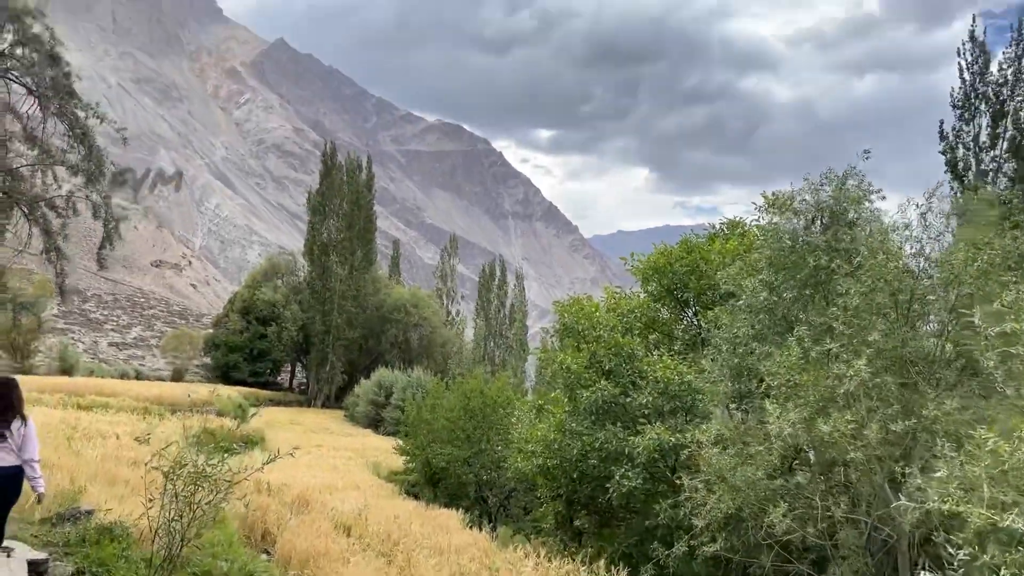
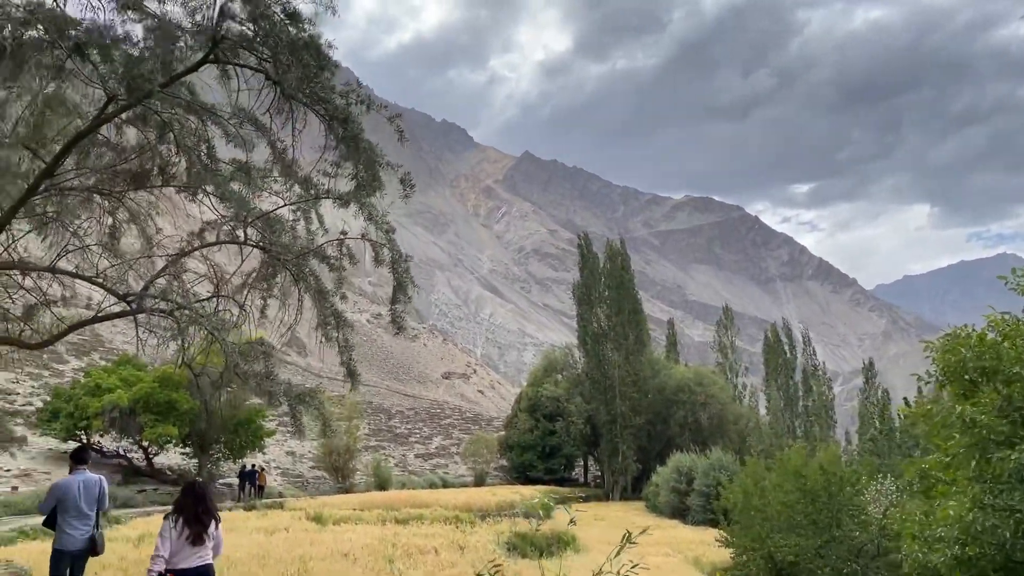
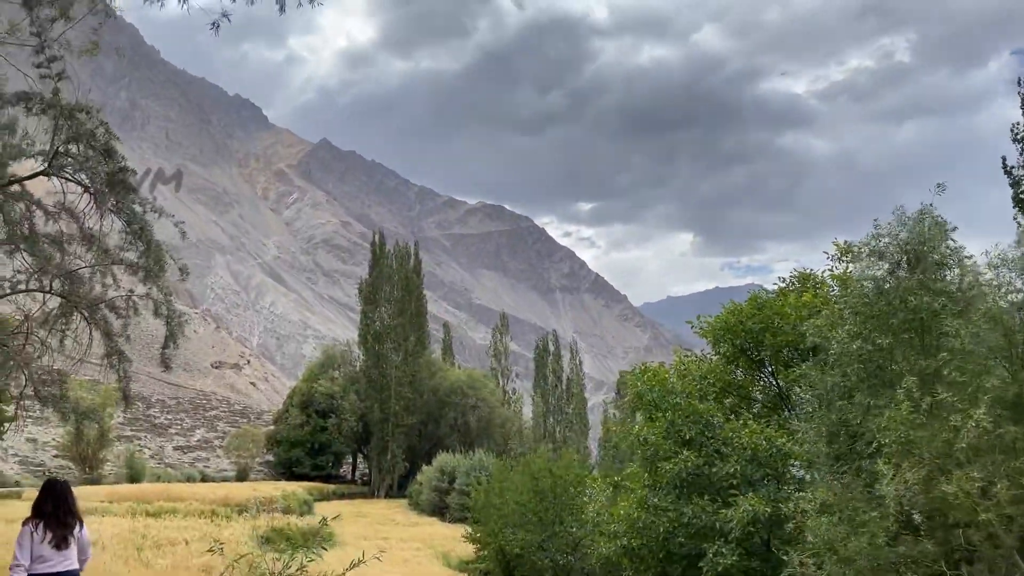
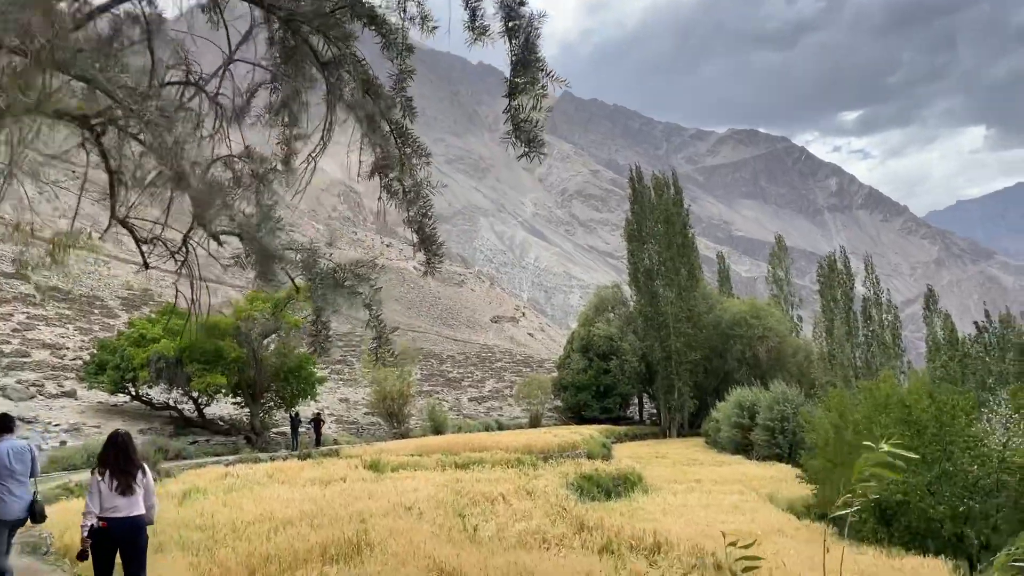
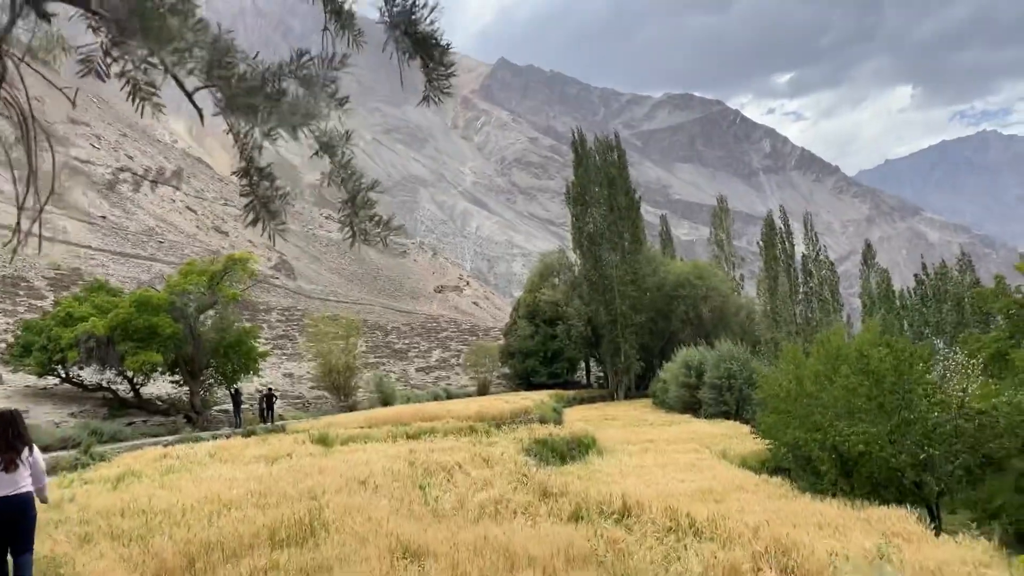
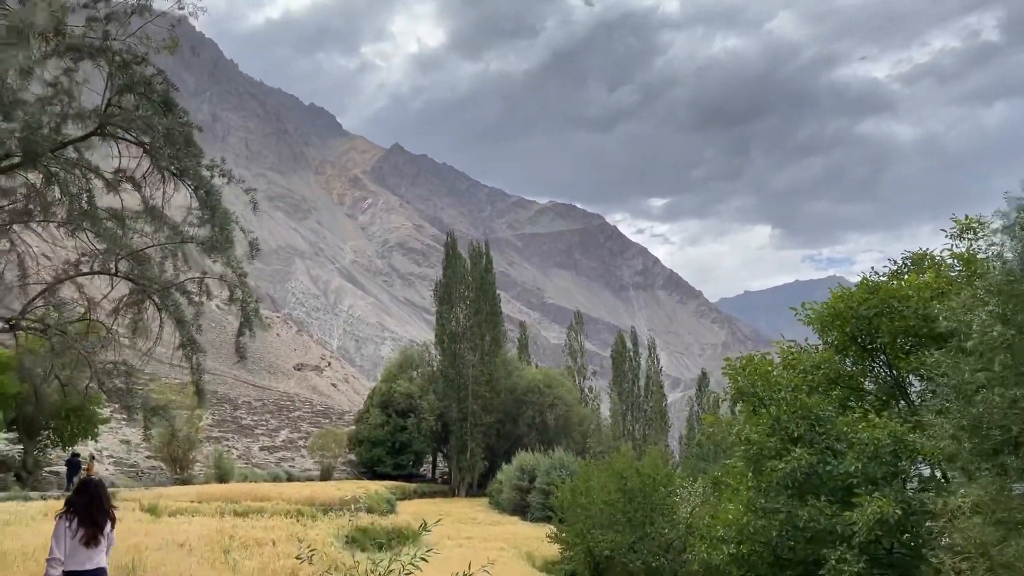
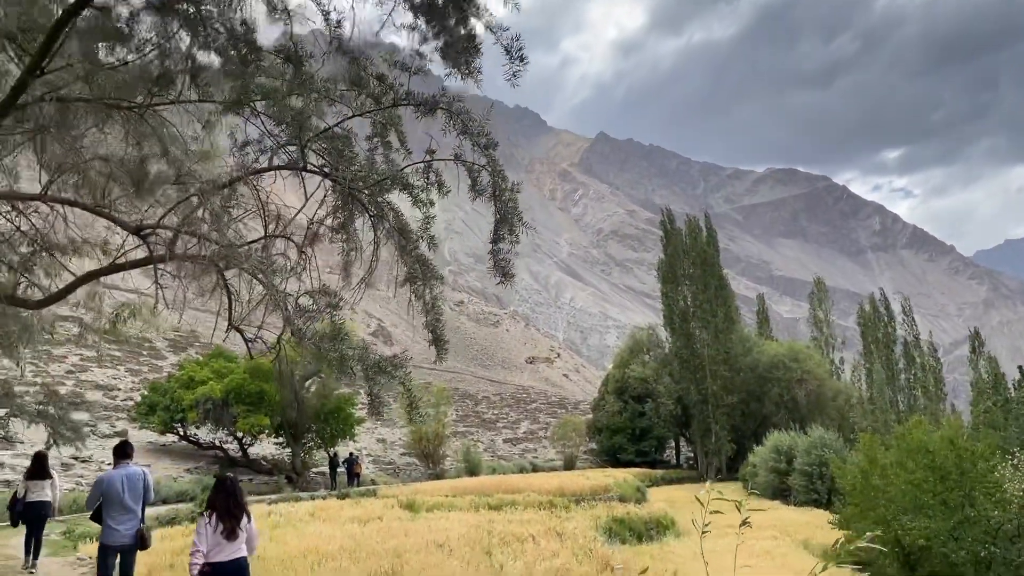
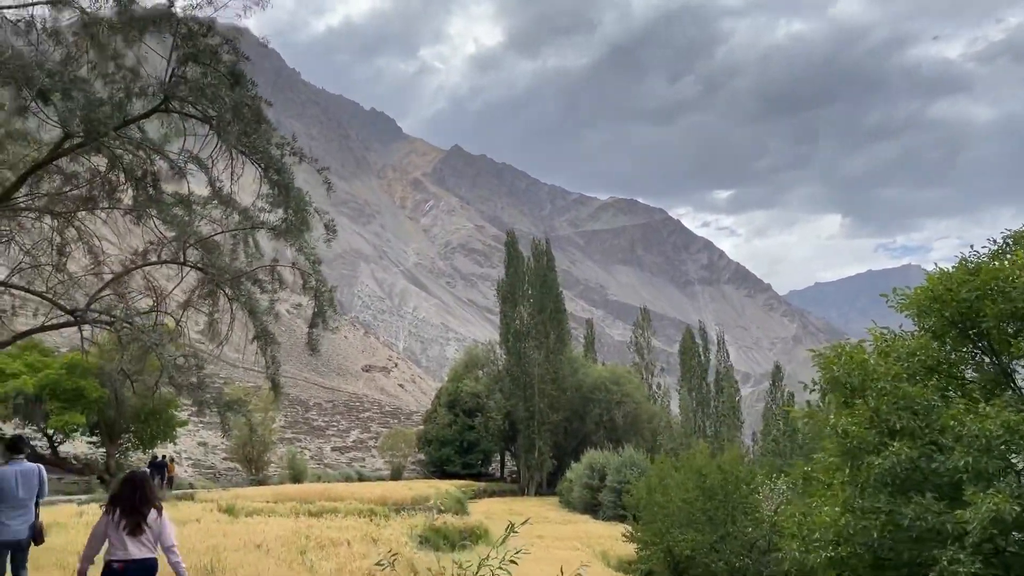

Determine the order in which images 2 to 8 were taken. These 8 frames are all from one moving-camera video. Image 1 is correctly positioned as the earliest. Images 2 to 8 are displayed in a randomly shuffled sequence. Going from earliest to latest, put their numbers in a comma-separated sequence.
3, 6, 8, 2, 7, 4, 5
